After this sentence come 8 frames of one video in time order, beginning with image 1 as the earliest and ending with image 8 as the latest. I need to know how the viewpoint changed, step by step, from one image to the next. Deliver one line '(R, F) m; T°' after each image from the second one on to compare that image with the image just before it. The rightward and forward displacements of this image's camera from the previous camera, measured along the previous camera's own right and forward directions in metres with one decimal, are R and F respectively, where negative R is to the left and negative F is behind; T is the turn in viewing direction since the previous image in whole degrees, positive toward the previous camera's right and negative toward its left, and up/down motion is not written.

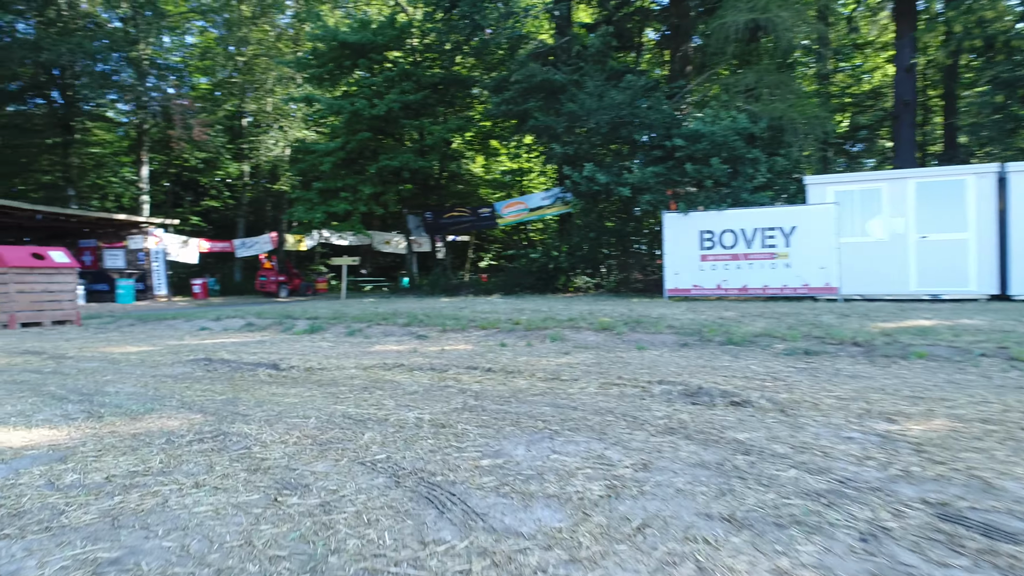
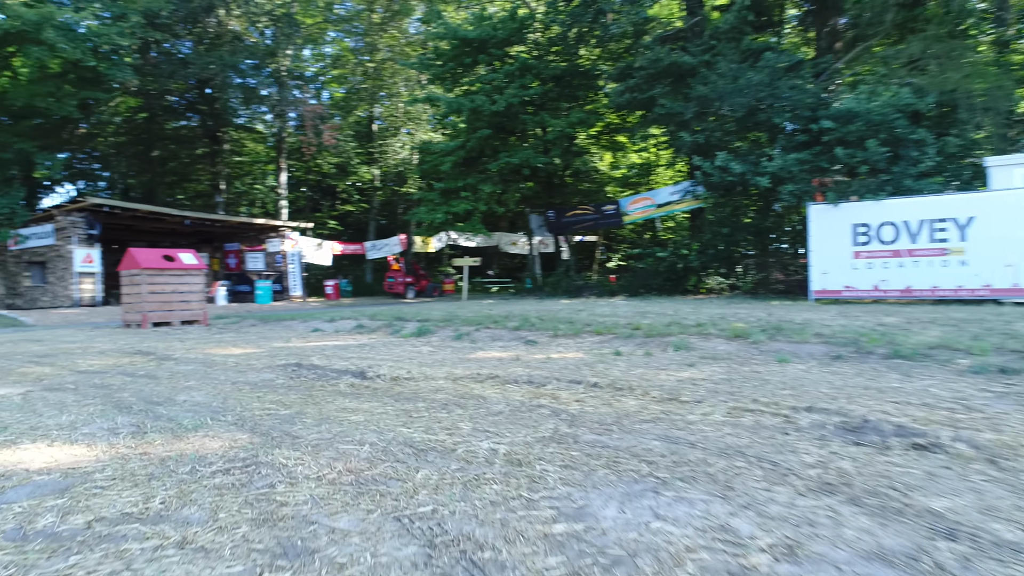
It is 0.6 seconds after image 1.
(+0.2, +0.9) m; -10°
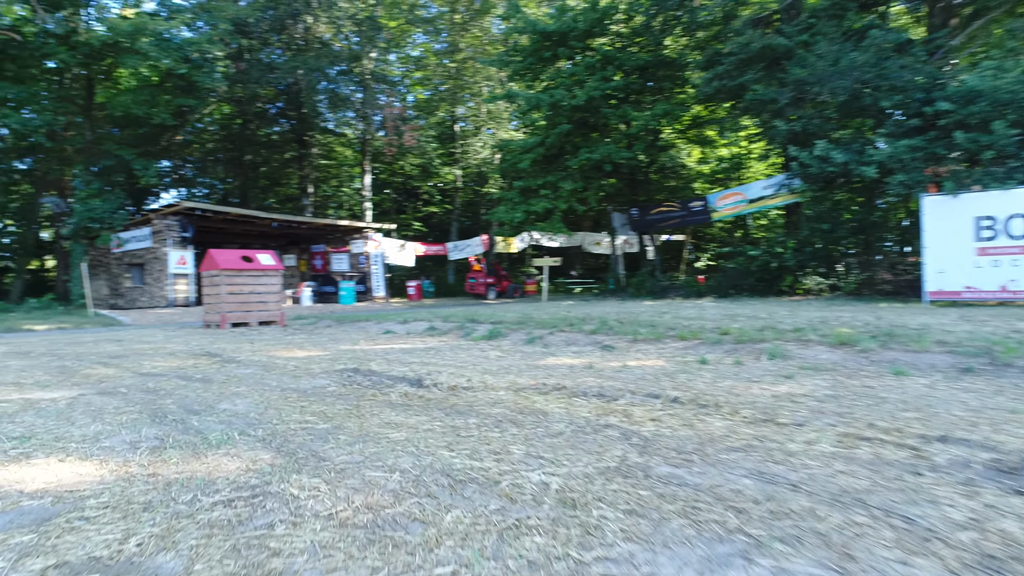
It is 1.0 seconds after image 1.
(+0.1, +0.6) m; -7°
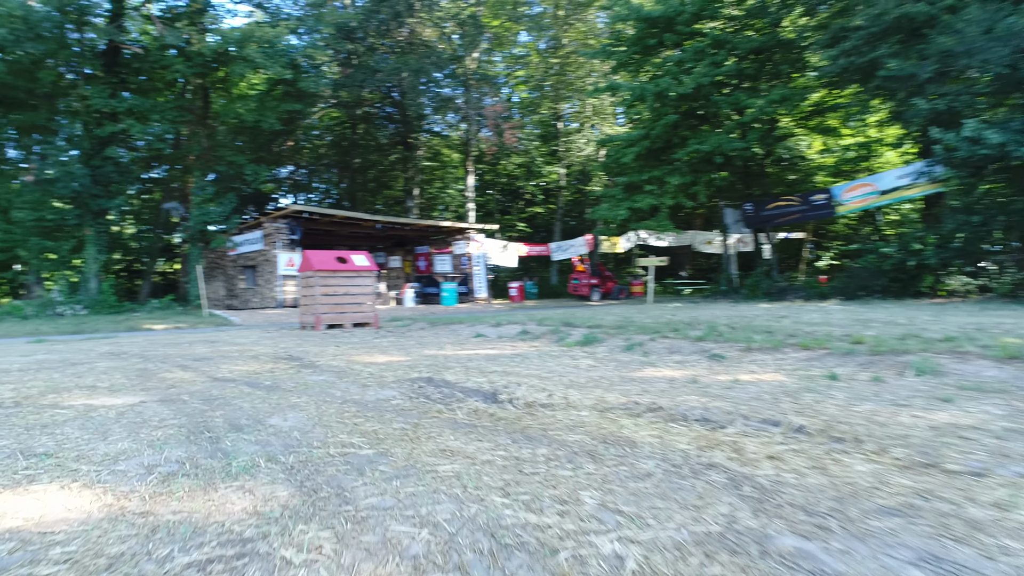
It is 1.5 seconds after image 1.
(+0.1, +0.7) m; -9°
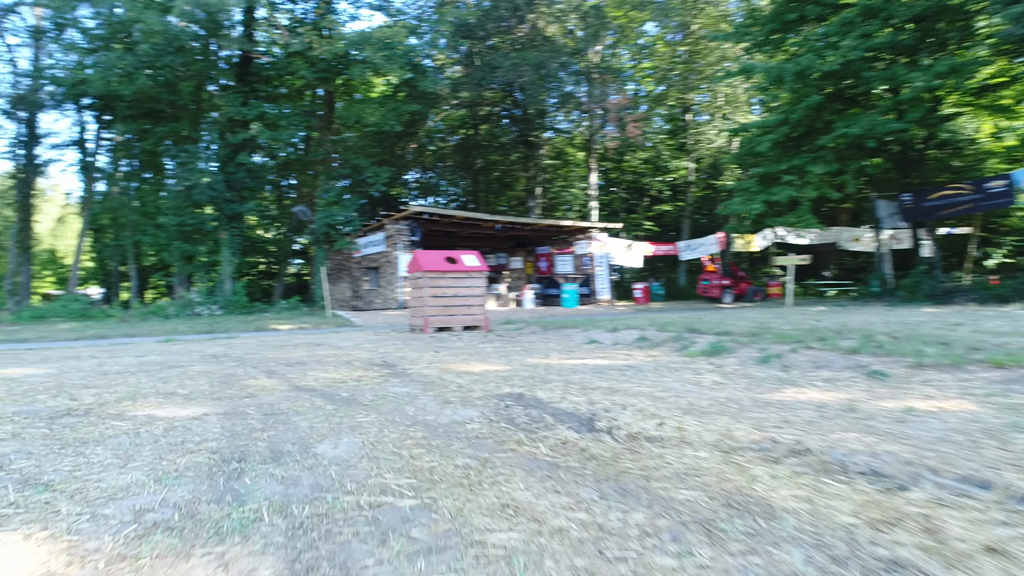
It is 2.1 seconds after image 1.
(+0.2, +0.9) m; -10°
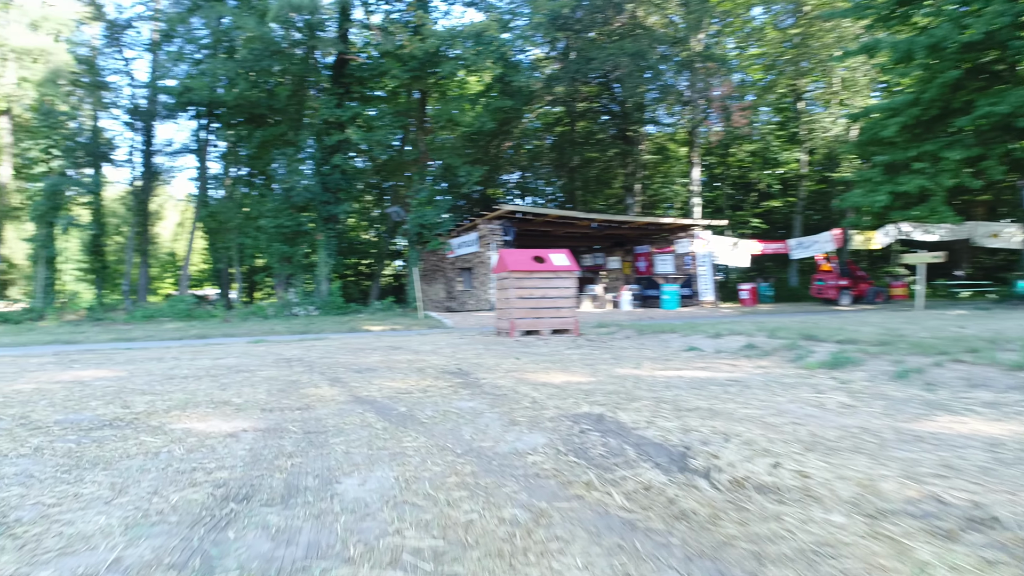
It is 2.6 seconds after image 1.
(+0.1, +0.8) m; -8°
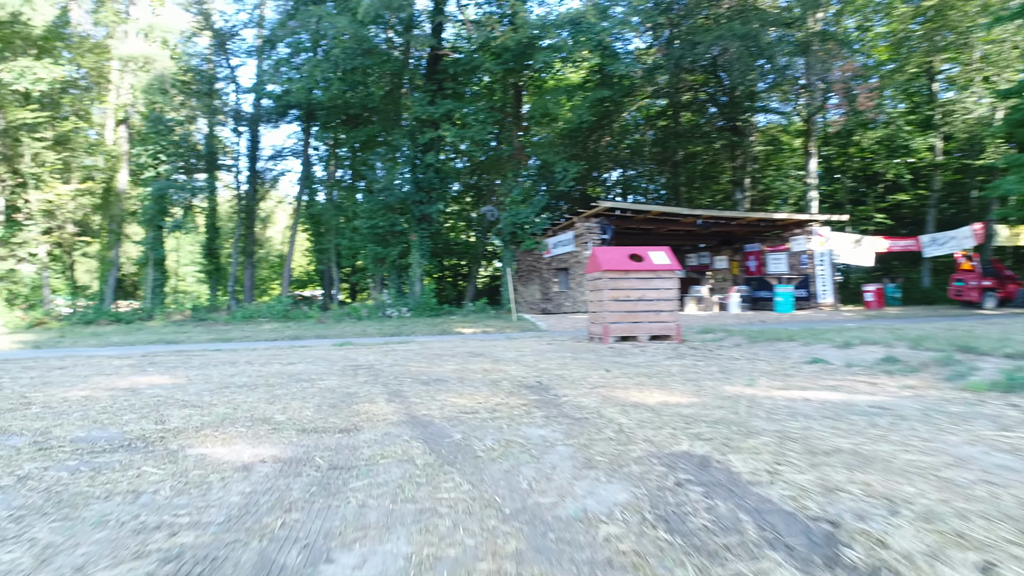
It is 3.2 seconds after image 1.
(+0.1, +0.9) m; -8°
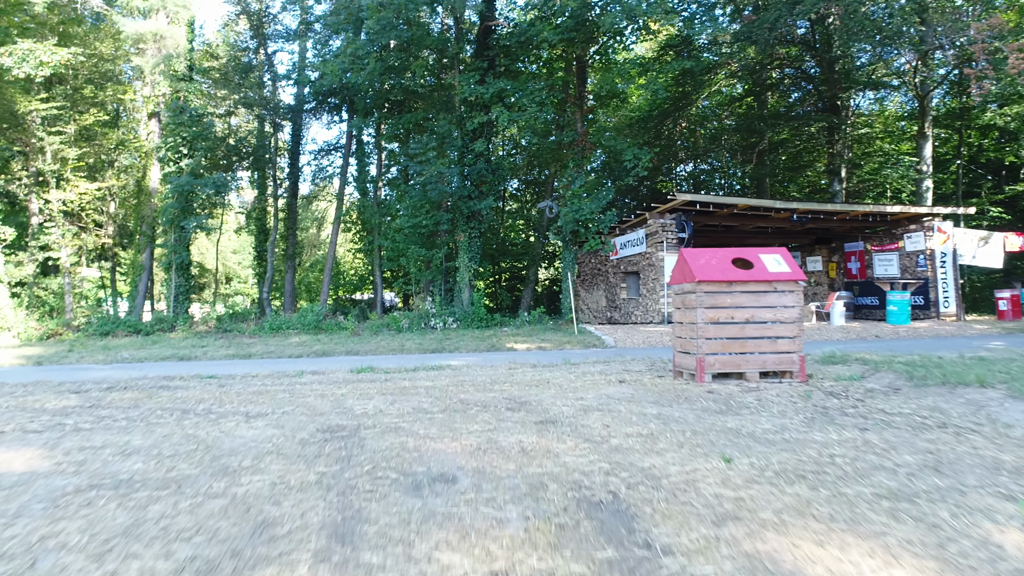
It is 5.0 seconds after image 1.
(+0.1, +2.6) m; -5°
